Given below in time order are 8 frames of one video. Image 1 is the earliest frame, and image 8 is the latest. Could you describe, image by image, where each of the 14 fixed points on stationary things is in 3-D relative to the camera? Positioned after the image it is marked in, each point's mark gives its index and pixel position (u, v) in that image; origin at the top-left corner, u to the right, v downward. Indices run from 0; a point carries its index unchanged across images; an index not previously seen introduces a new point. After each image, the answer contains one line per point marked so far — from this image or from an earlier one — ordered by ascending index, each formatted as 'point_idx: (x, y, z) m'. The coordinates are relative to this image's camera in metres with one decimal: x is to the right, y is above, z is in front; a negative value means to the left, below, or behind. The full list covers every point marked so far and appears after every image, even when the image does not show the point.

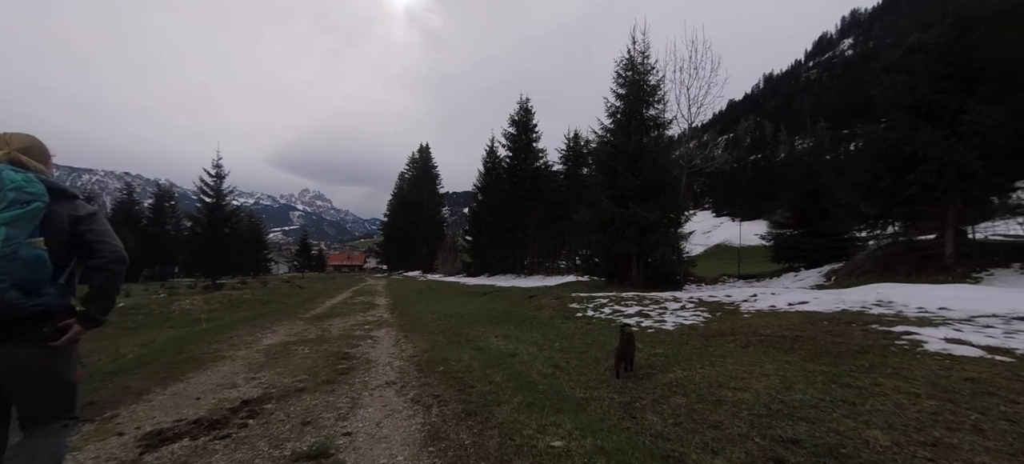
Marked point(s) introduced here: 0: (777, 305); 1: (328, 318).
0: (+7.2, -2.0, +10.9) m
1: (-5.7, -2.7, +12.5) m
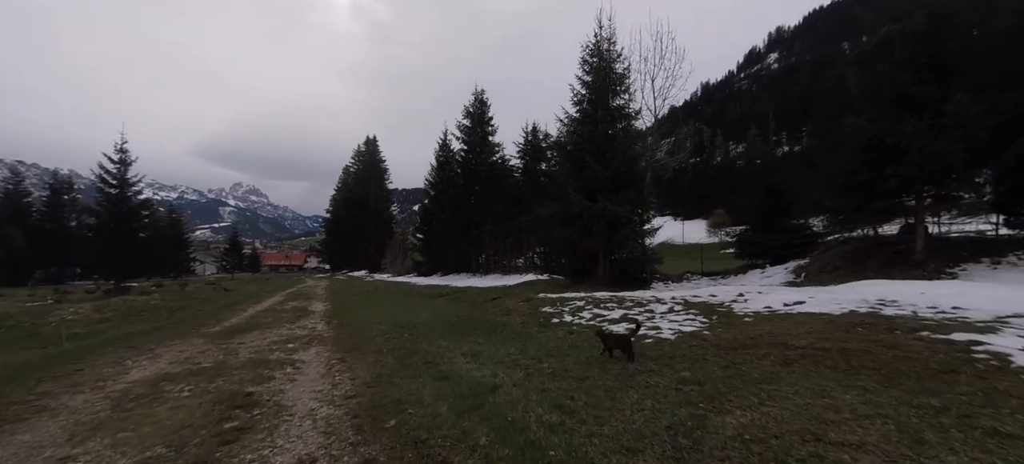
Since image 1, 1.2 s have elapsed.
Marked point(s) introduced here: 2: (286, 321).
0: (+6.4, -1.8, +9.8) m
1: (-6.6, -2.5, +9.8) m
2: (-7.1, -2.8, +12.6) m
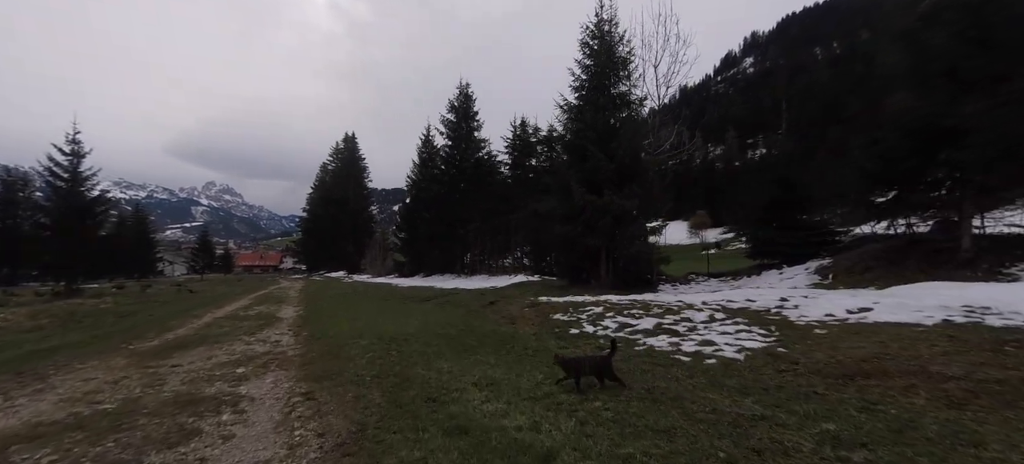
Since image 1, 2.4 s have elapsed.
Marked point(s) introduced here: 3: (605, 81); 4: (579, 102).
0: (+6.7, -1.7, +8.3) m
1: (-6.3, -2.3, +7.7) m
2: (-7.0, -2.6, +10.4) m
3: (+4.2, +7.0, +18.6) m
4: (+3.1, +6.1, +19.1) m
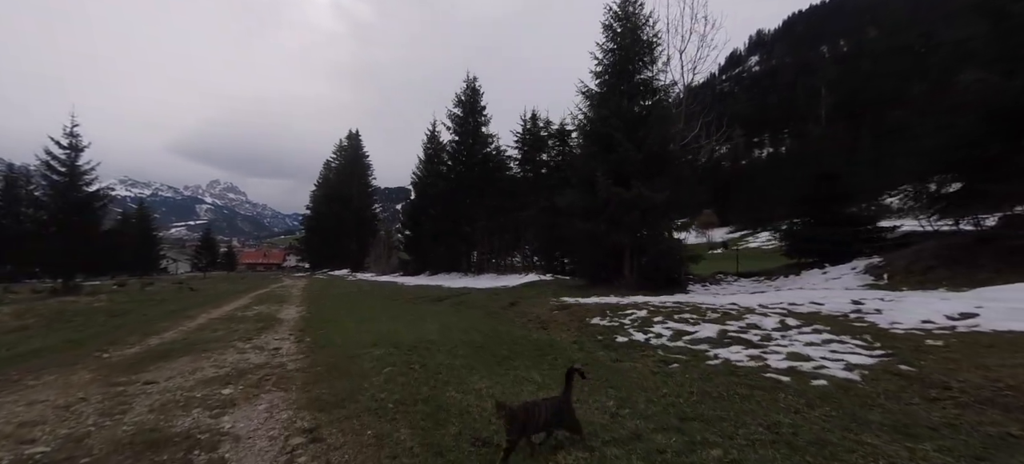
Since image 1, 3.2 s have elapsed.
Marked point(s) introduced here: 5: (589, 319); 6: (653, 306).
0: (+7.4, -1.5, +7.0) m
1: (-5.6, -2.1, +6.5) m
2: (-6.3, -2.4, +9.2) m
3: (+5.0, +7.1, +17.3) m
4: (+3.9, +6.3, +17.8) m
5: (+1.8, -2.0, +9.2) m
6: (+3.4, -1.8, +9.8) m
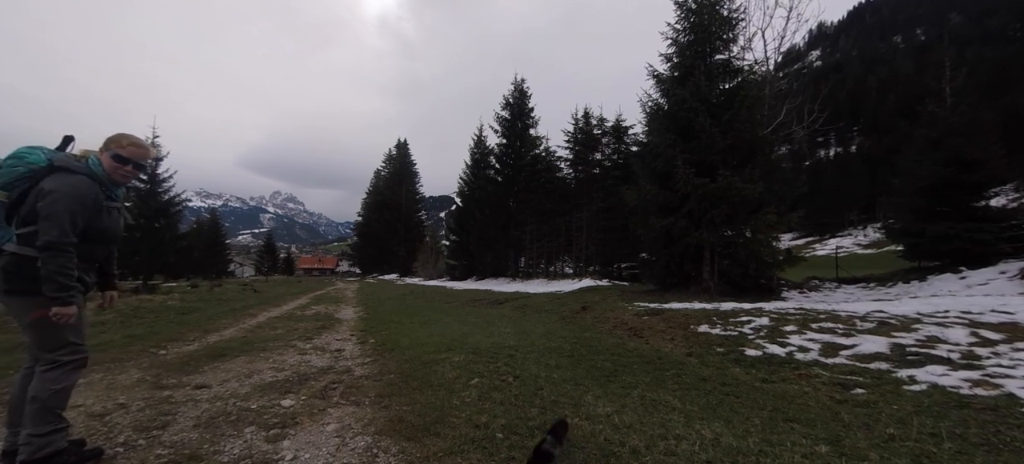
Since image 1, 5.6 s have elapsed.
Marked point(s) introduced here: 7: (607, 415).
0: (+8.8, -1.3, +4.8) m
1: (-4.1, -1.8, +5.7) m
2: (-4.5, -2.2, +8.5) m
3: (+7.5, +7.2, +15.6) m
4: (+6.5, +6.4, +16.1) m
5: (+3.4, -1.8, +7.6) m
6: (+5.2, -1.6, +8.1) m
7: (+0.9, -1.6, +3.6) m
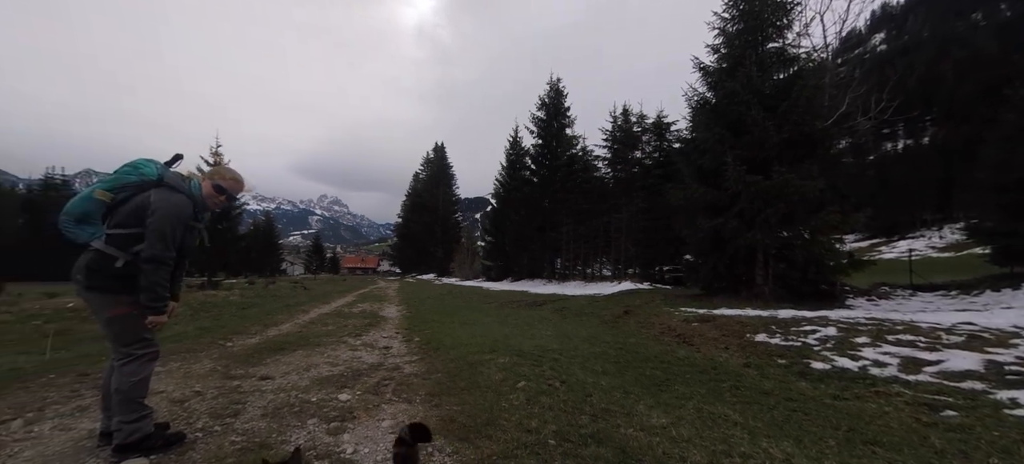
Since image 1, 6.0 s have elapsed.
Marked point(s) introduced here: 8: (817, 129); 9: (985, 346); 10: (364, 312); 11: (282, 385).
0: (+9.3, -1.3, +4.0) m
1: (-3.5, -1.8, +6.0) m
2: (-3.6, -2.2, +8.8) m
3: (+9.1, +7.1, +14.8) m
4: (+8.1, +6.3, +15.5) m
5: (+4.2, -1.8, +7.2) m
6: (+6.0, -1.6, +7.5) m
7: (+1.4, -1.6, +3.5) m
8: (+9.8, +3.2, +13.0) m
9: (+6.7, -1.6, +5.7) m
10: (-5.1, -2.8, +14.1) m
11: (-2.6, -1.7, +4.5) m
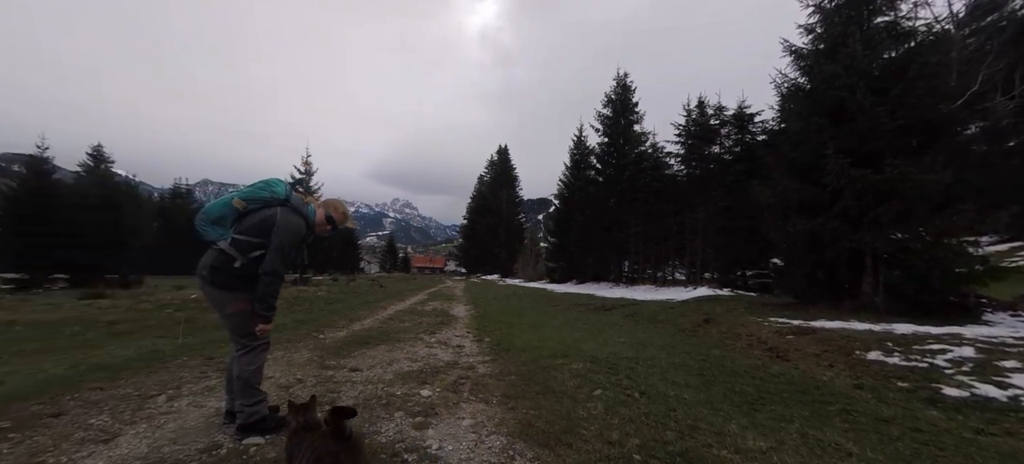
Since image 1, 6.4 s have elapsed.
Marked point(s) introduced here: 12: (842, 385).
0: (+10.0, -1.4, +2.4) m
1: (-2.4, -1.9, +6.4) m
2: (-2.0, -2.3, +9.2) m
3: (+11.5, +7.0, +13.1) m
4: (+10.6, +6.2, +14.0) m
5: (+5.5, -1.9, +6.4) m
6: (+7.3, -1.7, +6.4) m
7: (+2.0, -1.7, +3.1) m
8: (+11.9, +3.1, +11.3) m
9: (+7.6, -1.6, +4.6) m
10: (-2.7, -2.8, +14.6) m
11: (-1.7, -1.7, +4.8) m
12: (+4.3, -1.9, +5.3) m
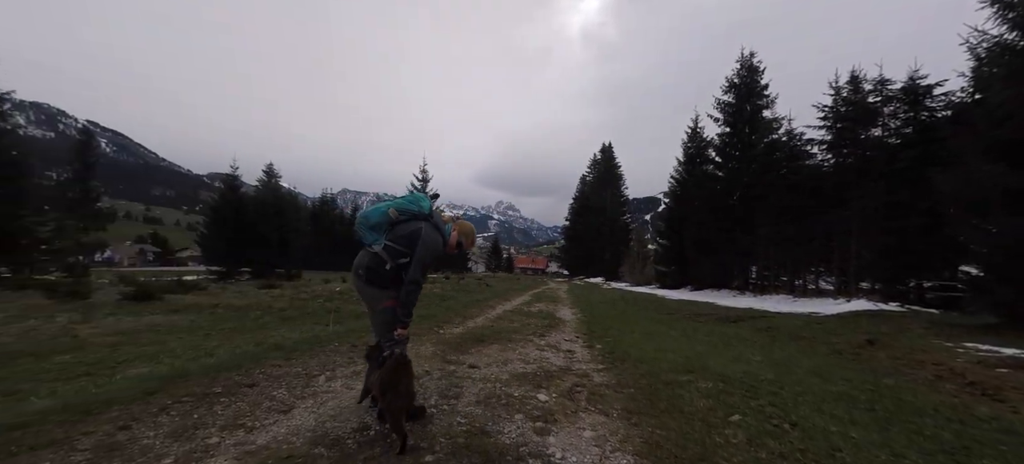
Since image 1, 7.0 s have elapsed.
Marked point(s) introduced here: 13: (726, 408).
0: (+10.4, -1.4, -0.3) m
1: (-0.5, -1.9, +6.7) m
2: (+0.5, -2.3, +9.3) m
3: (+14.6, +6.9, +9.8) m
4: (+13.9, +6.1, +10.8) m
5: (+7.1, -1.9, +4.7) m
6: (+8.8, -1.8, +4.3) m
7: (+2.9, -1.7, +2.4) m
8: (+14.5, +3.0, +7.9) m
9: (+8.7, -1.7, +2.4) m
10: (+1.2, -2.9, +14.7) m
11: (-0.3, -1.8, +5.0) m
12: (+5.6, -2.0, +3.9) m
13: (+2.4, -1.9, +4.4) m
